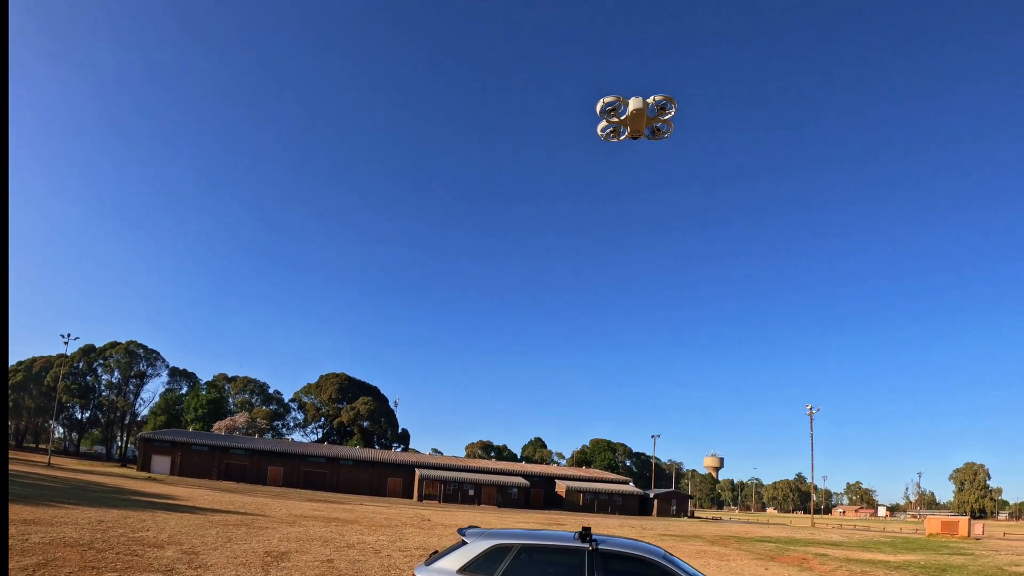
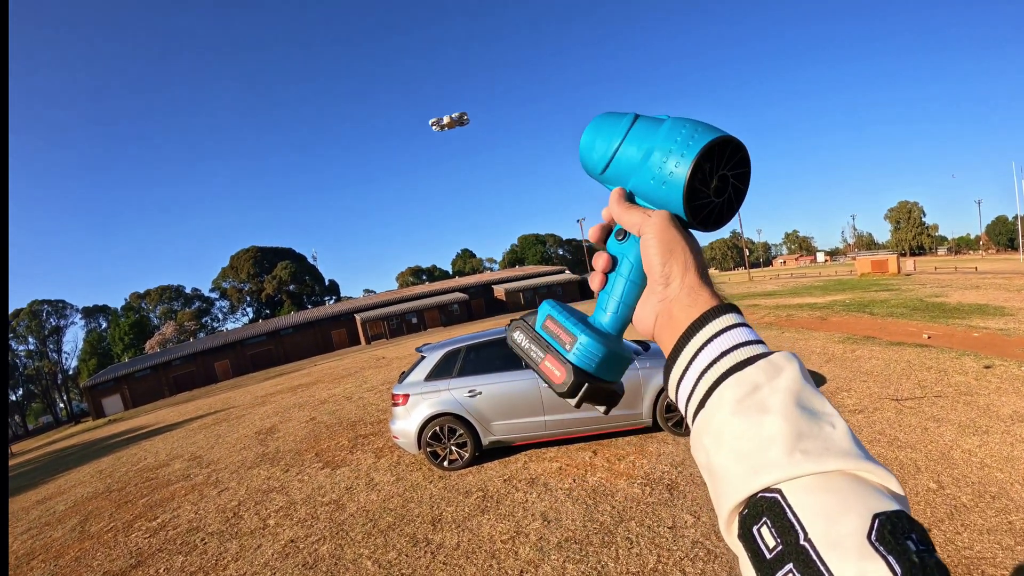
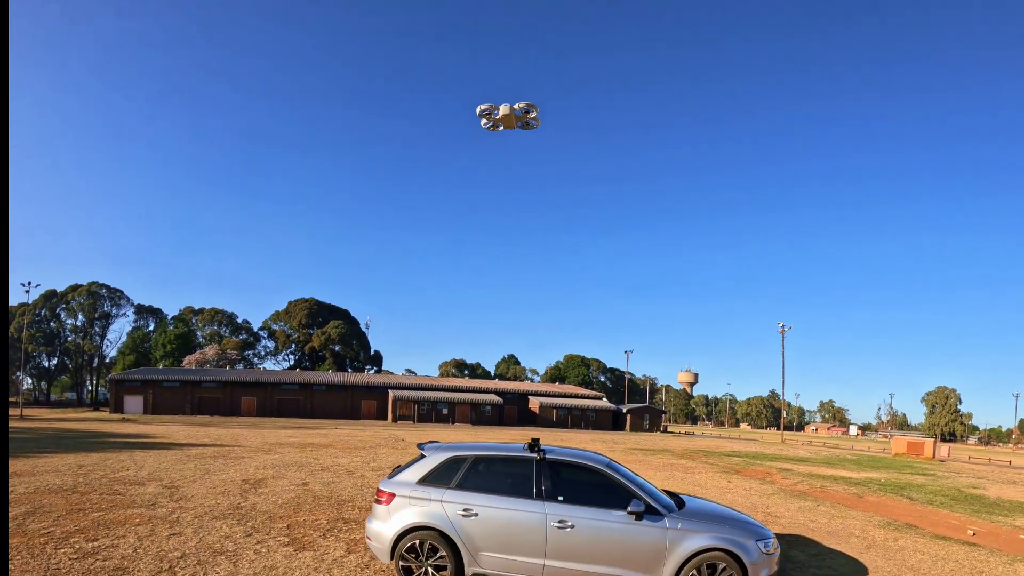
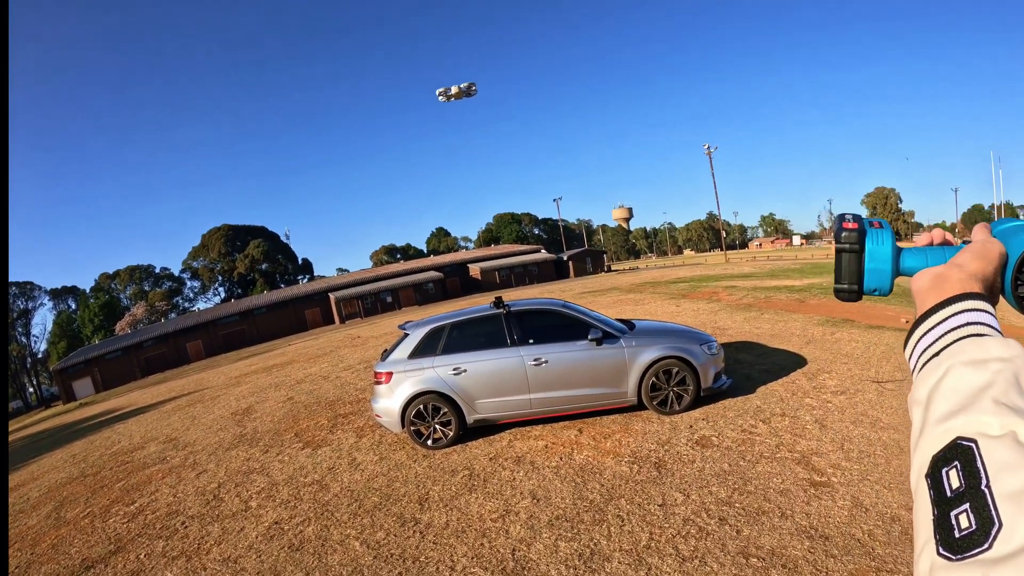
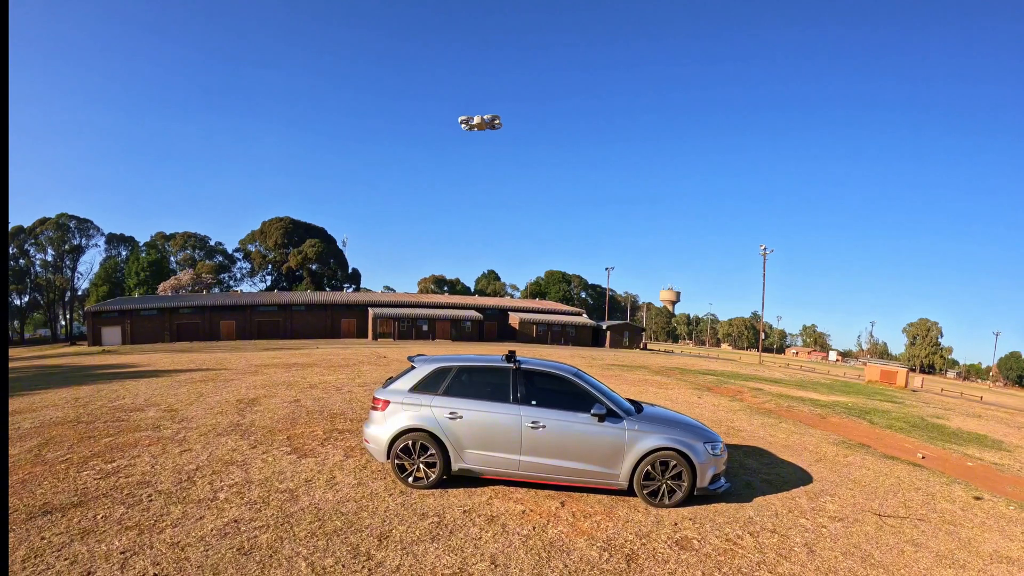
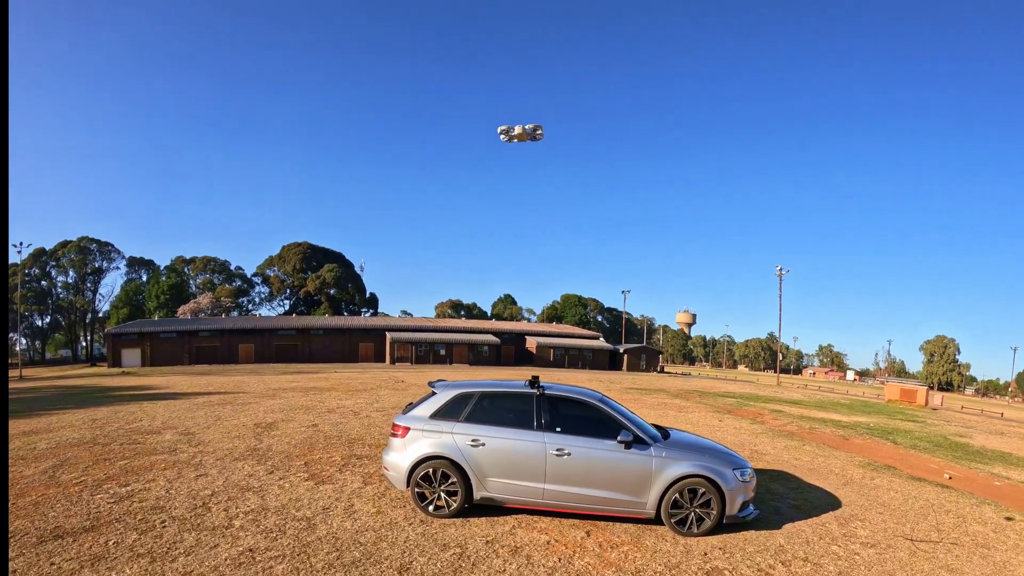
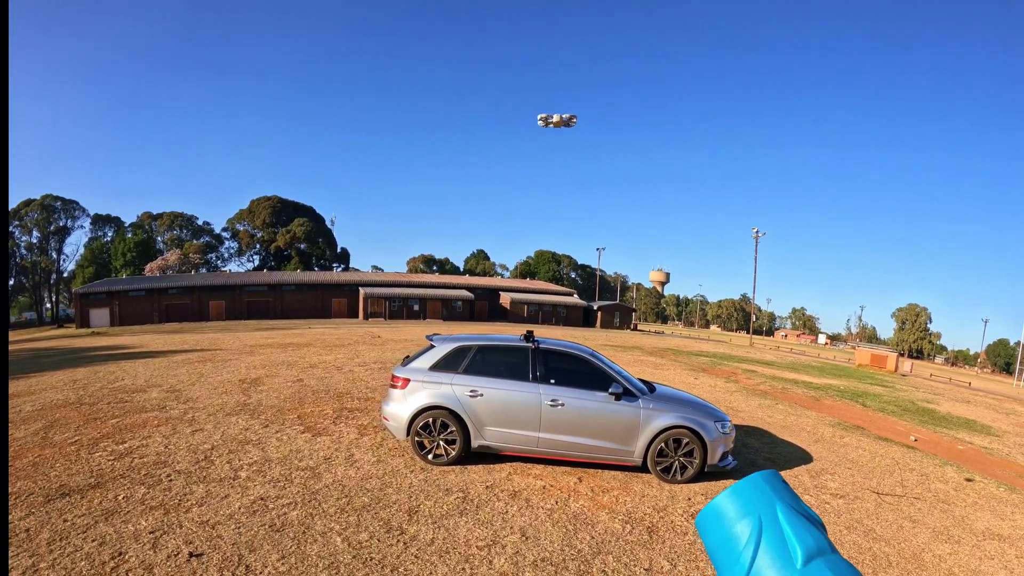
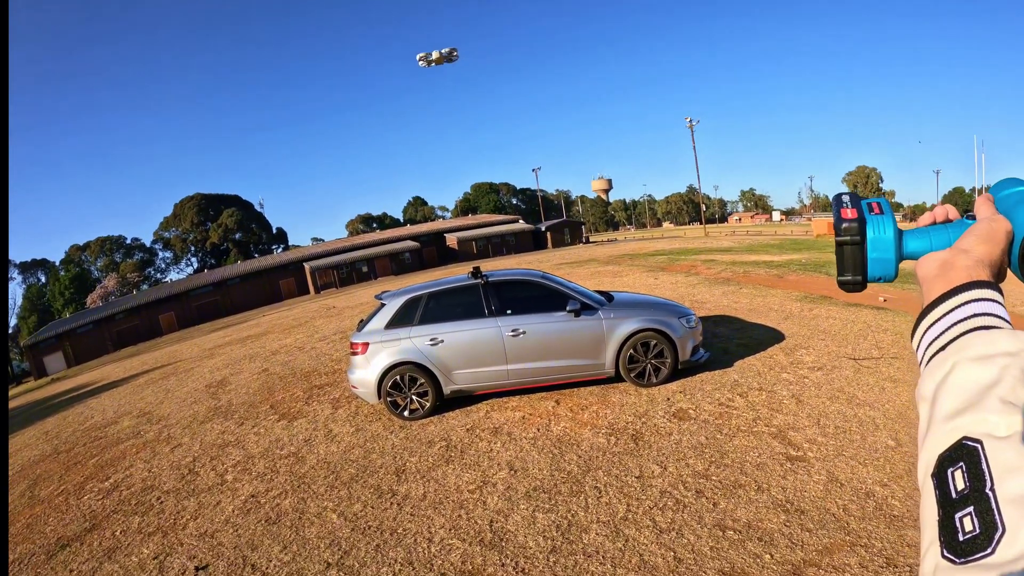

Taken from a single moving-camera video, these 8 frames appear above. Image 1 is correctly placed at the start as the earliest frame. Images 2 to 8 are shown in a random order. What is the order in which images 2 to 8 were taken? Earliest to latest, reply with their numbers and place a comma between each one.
3, 6, 5, 7, 2, 4, 8
